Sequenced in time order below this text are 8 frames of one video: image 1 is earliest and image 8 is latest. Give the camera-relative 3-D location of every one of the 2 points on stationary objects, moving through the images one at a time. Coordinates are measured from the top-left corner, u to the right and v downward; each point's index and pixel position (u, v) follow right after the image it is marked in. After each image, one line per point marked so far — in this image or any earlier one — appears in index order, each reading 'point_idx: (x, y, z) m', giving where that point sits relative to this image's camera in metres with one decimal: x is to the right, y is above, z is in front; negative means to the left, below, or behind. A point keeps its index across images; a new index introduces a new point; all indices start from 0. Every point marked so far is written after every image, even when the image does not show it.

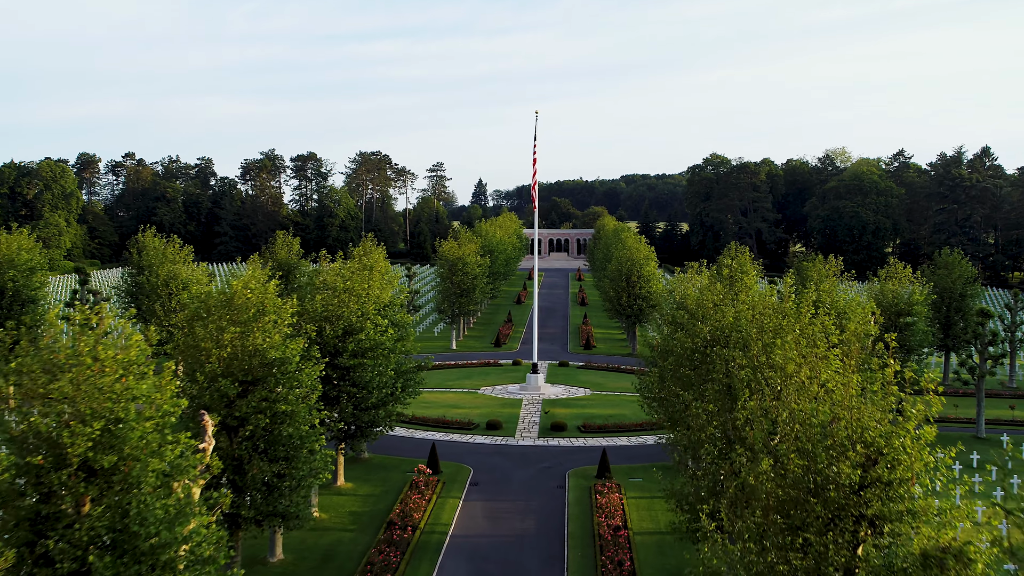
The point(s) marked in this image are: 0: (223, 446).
0: (-4.3, -2.3, +17.0) m
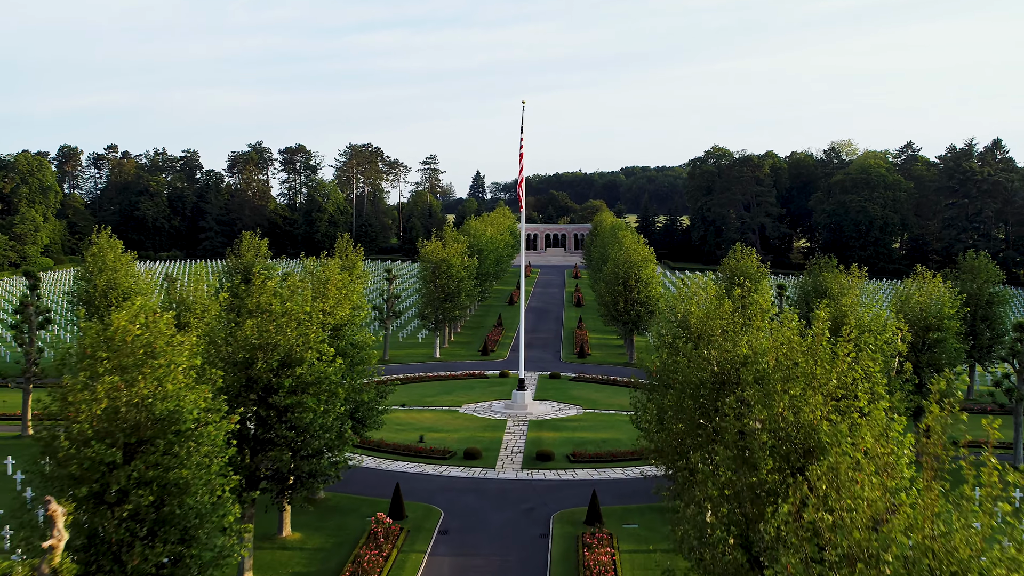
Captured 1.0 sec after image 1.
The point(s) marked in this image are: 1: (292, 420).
0: (-4.8, -2.8, +13.2) m
1: (-3.7, -2.2, +19.1) m
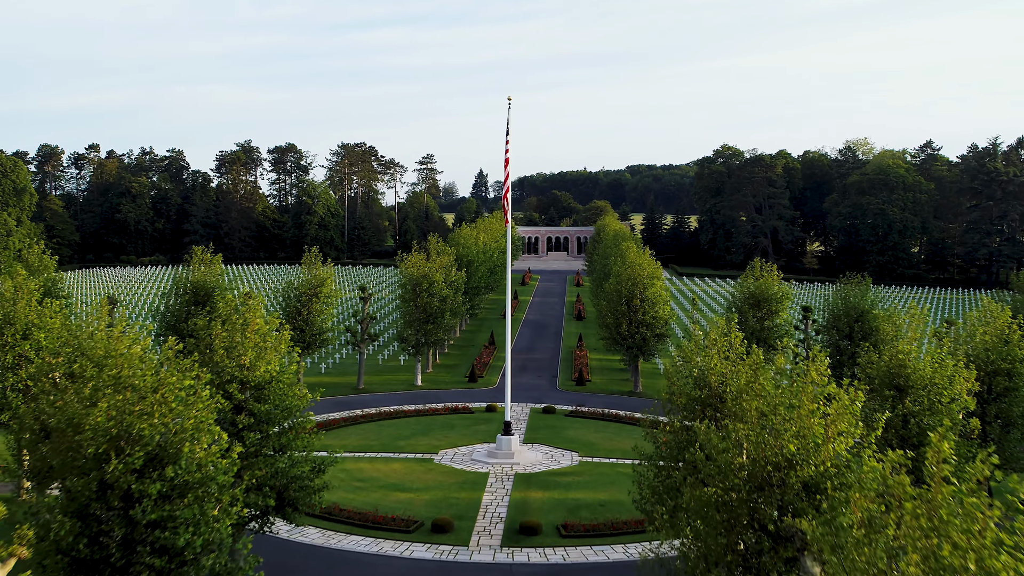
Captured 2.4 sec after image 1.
0: (-5.4, -3.6, +7.9) m
1: (-4.2, -3.0, +13.8) m
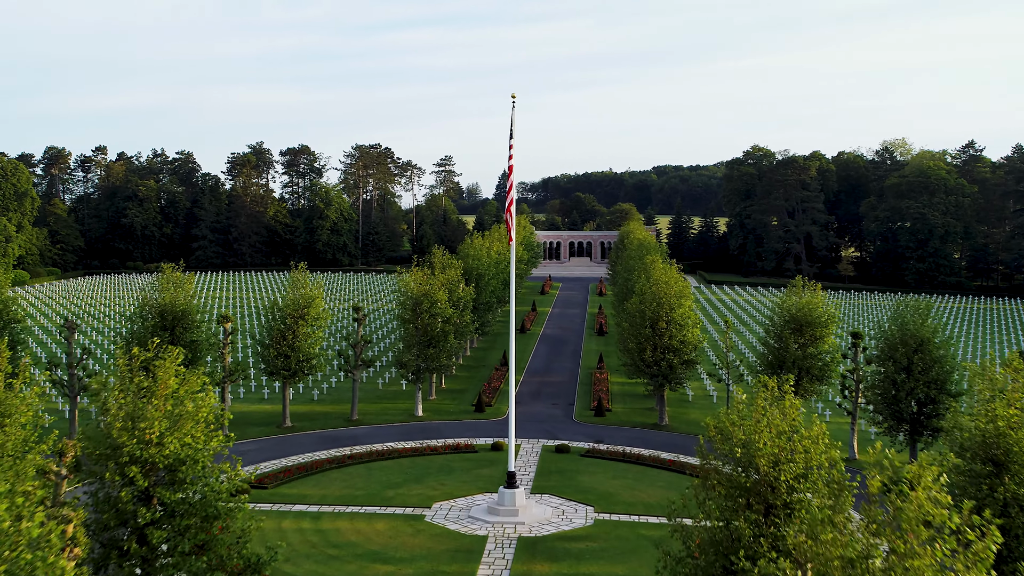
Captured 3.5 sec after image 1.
0: (-5.8, -4.3, +3.5) m
1: (-4.5, -3.7, +9.3) m
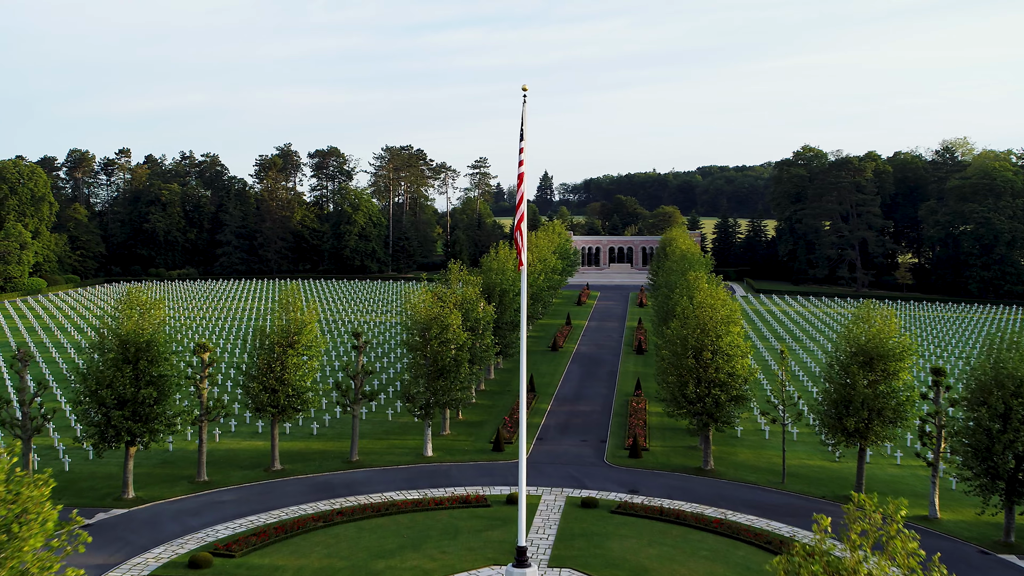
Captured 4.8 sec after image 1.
0: (-6.6, -5.0, -1.2) m
1: (-5.0, -4.4, +4.6) m
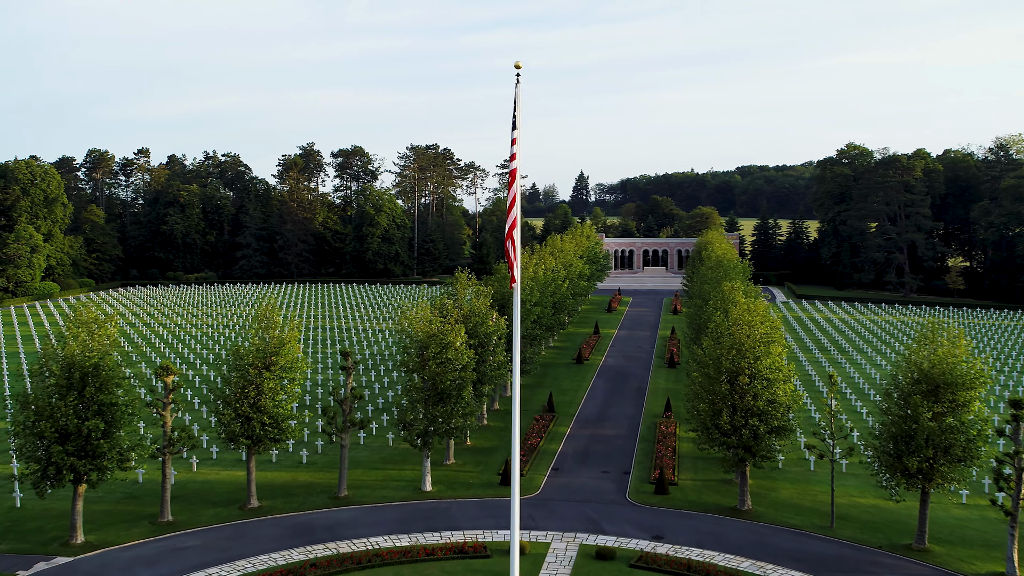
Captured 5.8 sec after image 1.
0: (-7.5, -5.3, -5.0) m
1: (-5.8, -4.7, +0.7) m
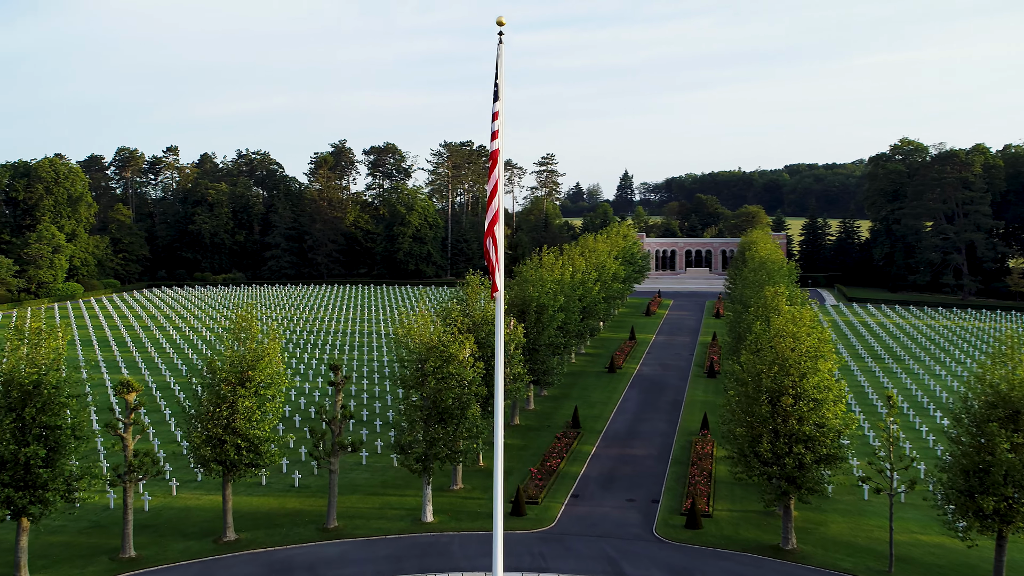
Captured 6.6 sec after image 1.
0: (-8.7, -5.4, -8.2) m
1: (-6.7, -4.8, -2.6) m
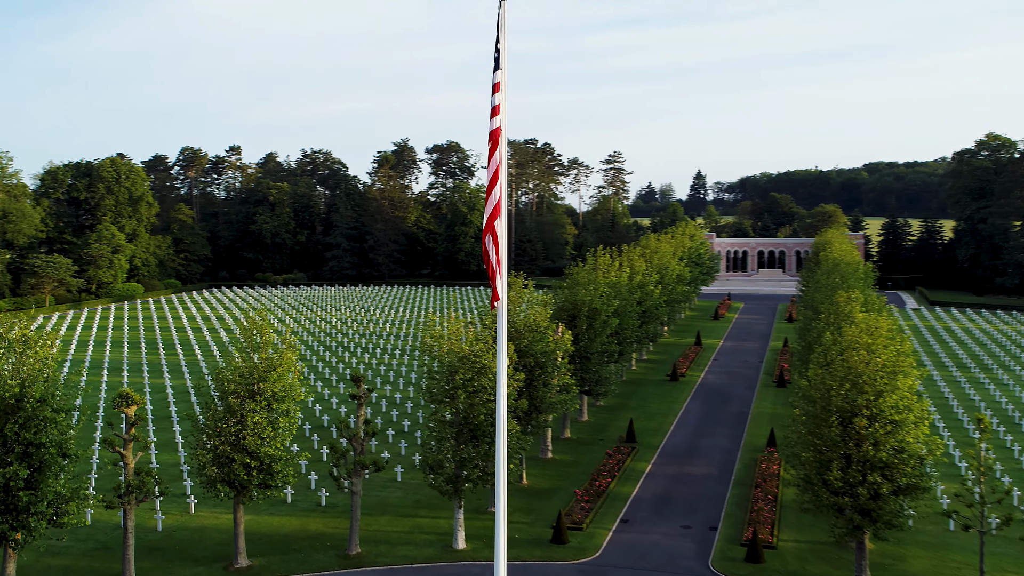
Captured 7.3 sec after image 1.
0: (-10.1, -5.5, -10.2) m
1: (-7.8, -4.9, -4.7) m
